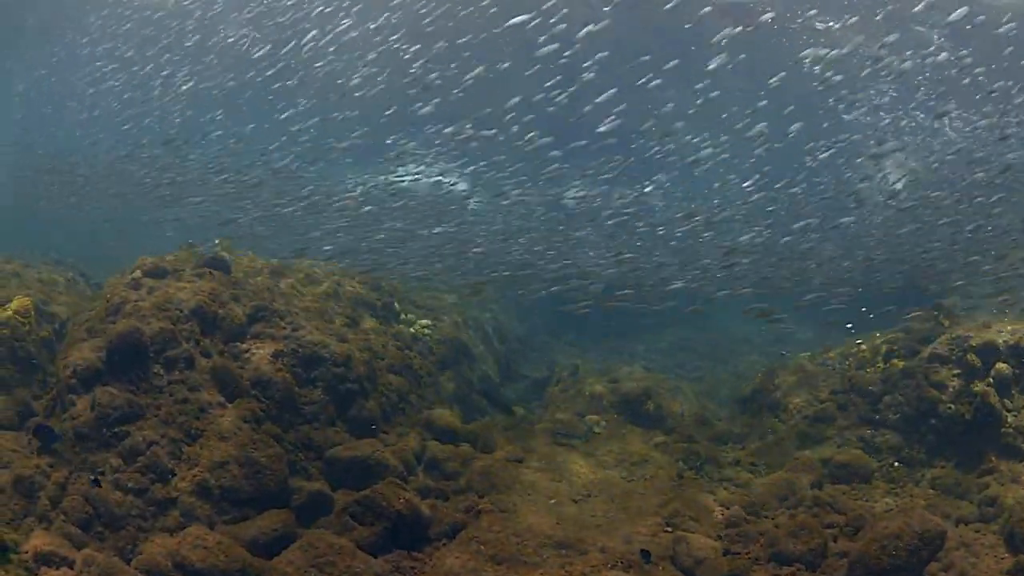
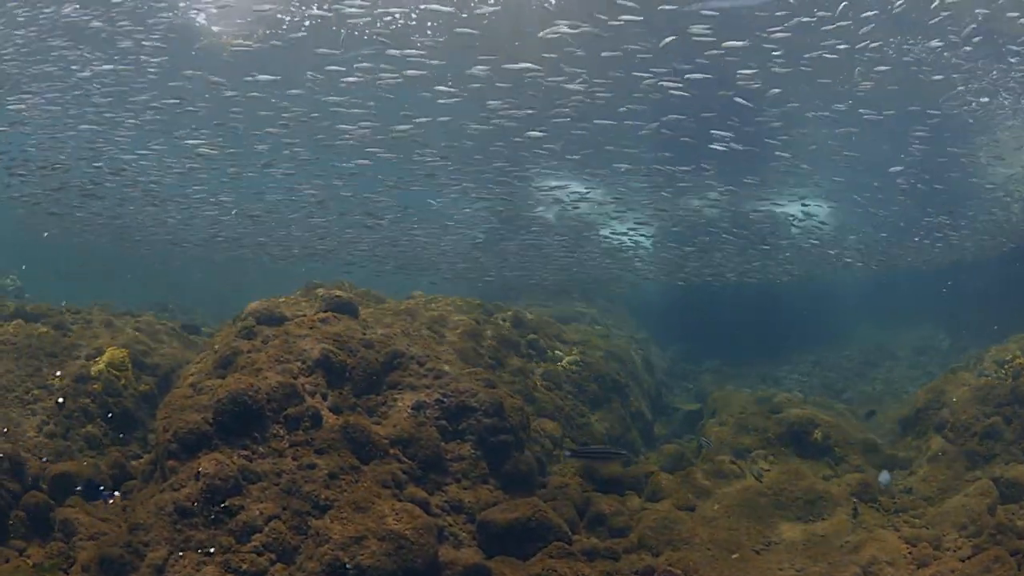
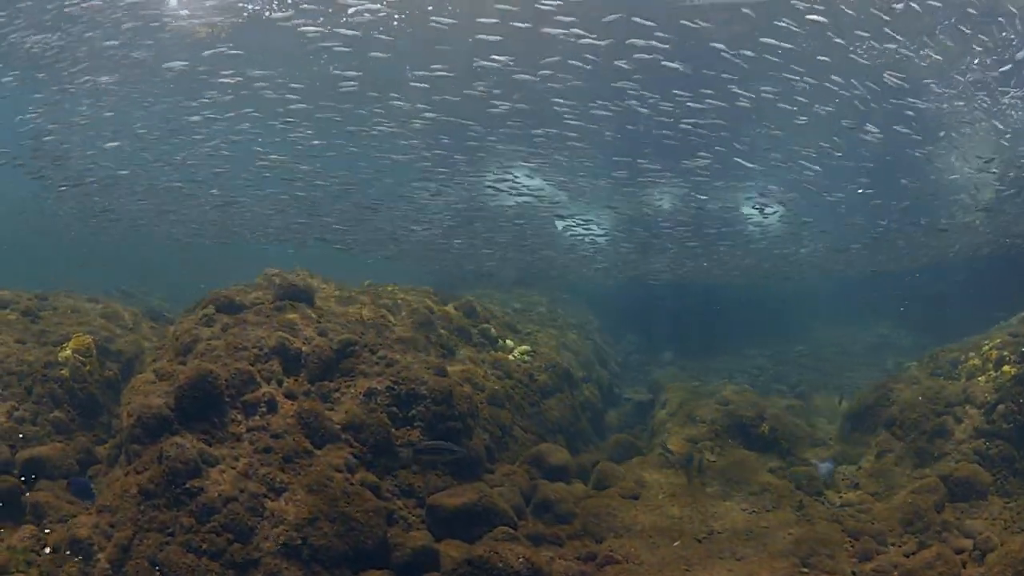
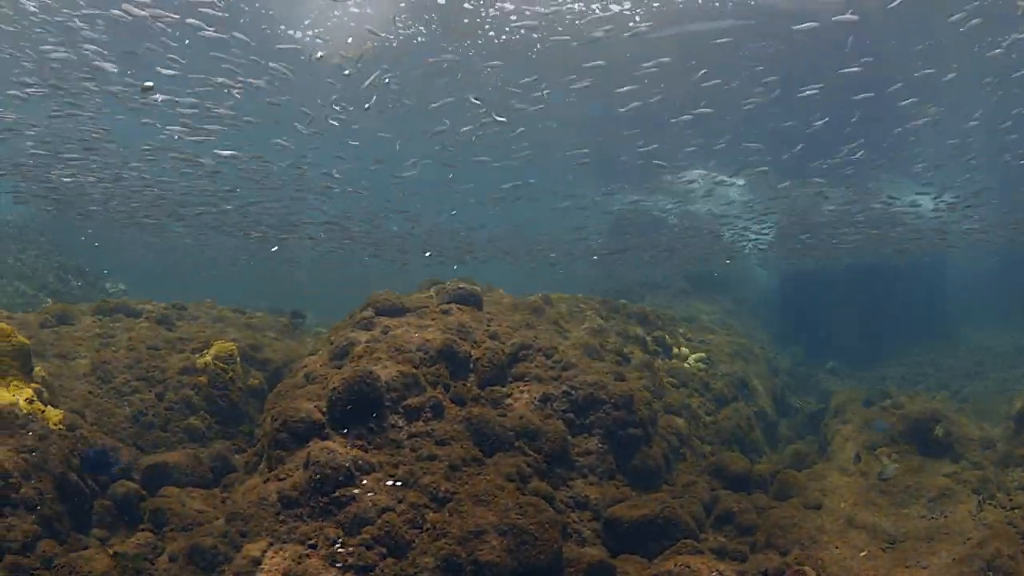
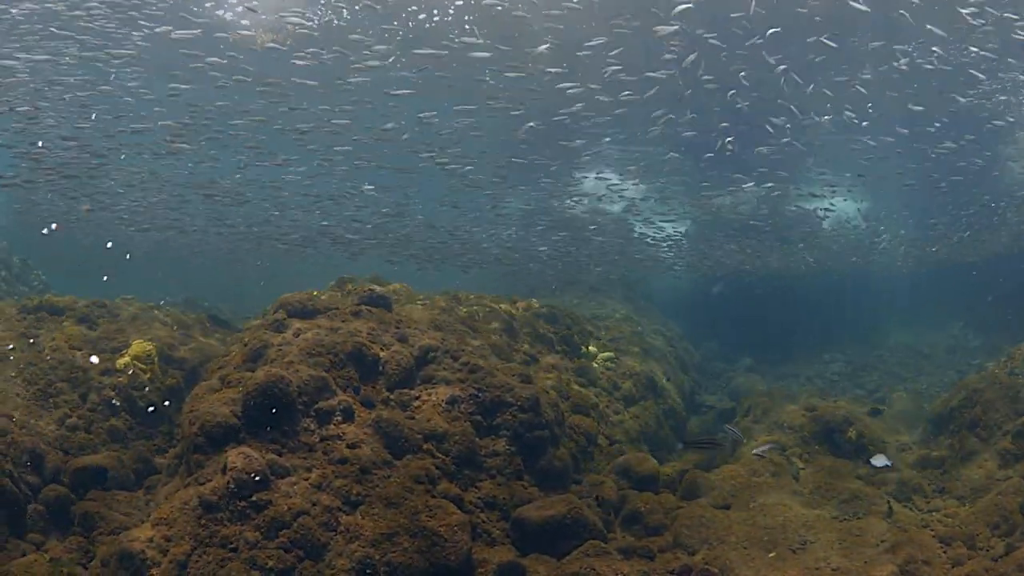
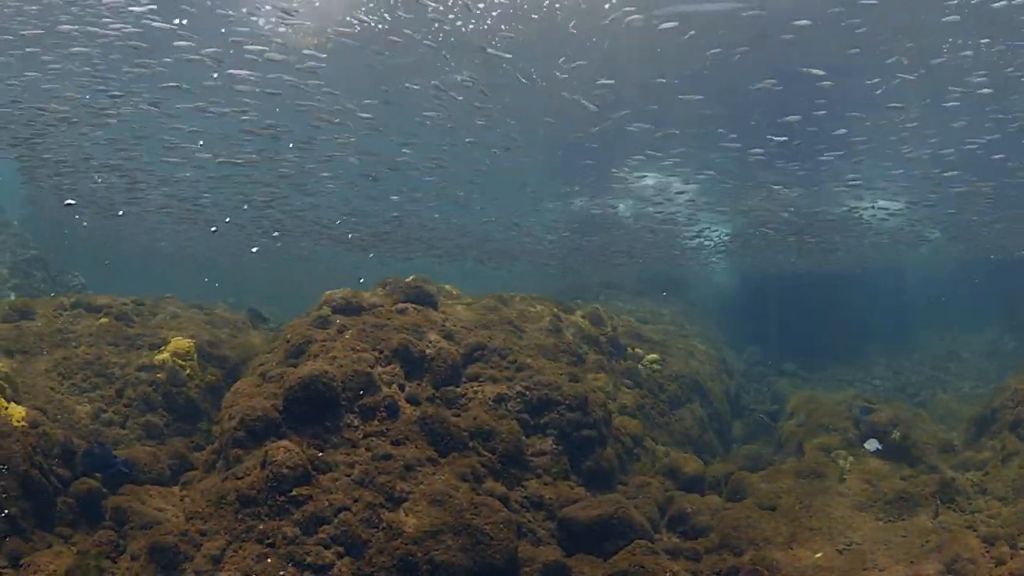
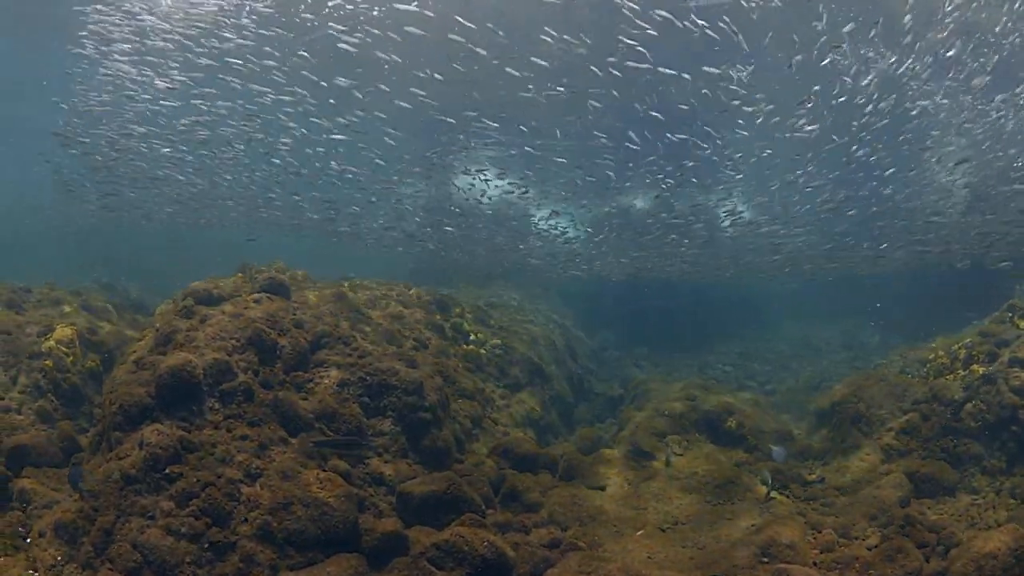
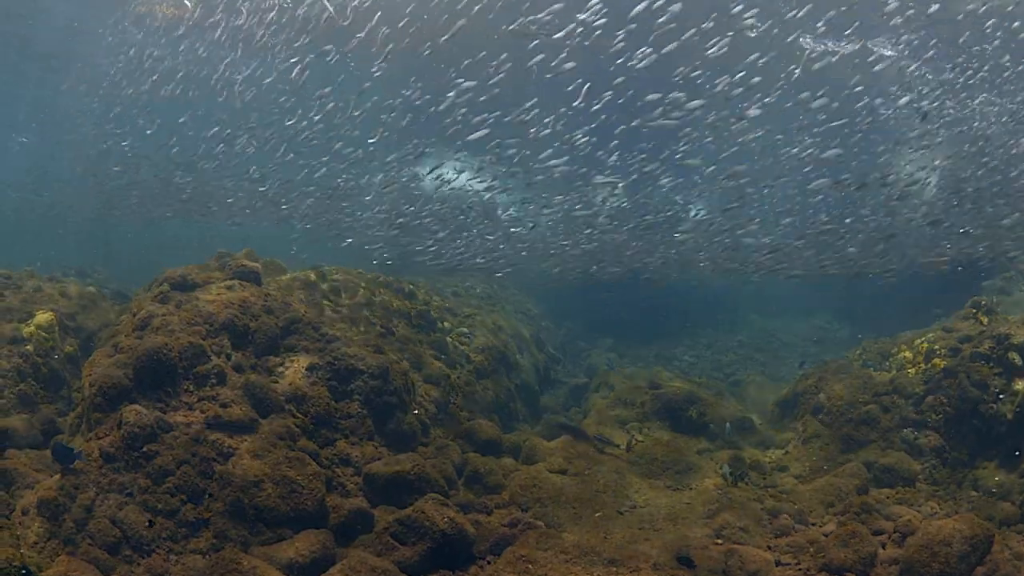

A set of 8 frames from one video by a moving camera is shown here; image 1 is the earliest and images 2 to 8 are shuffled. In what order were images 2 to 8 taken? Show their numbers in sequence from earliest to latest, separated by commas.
8, 7, 3, 2, 5, 6, 4
